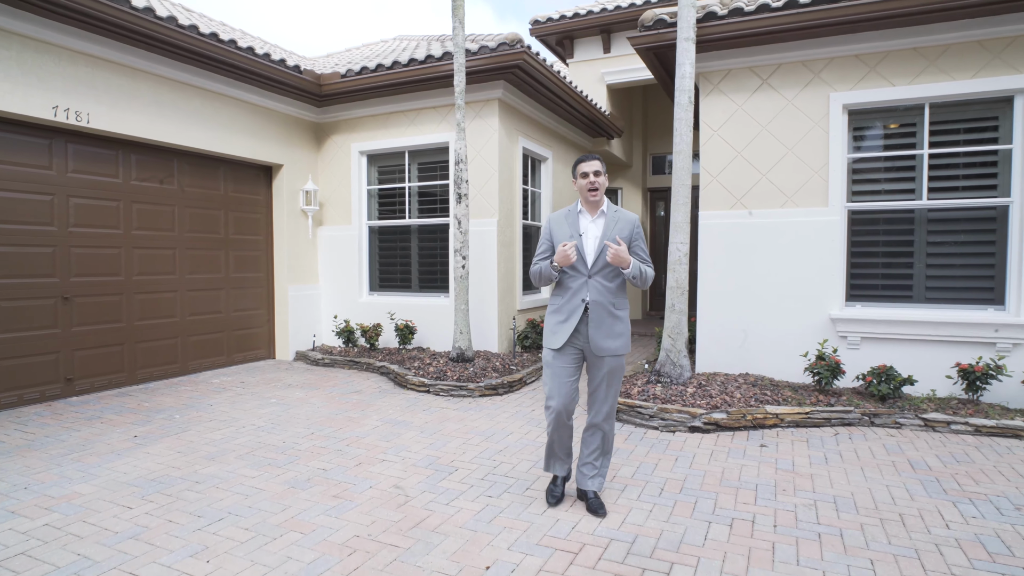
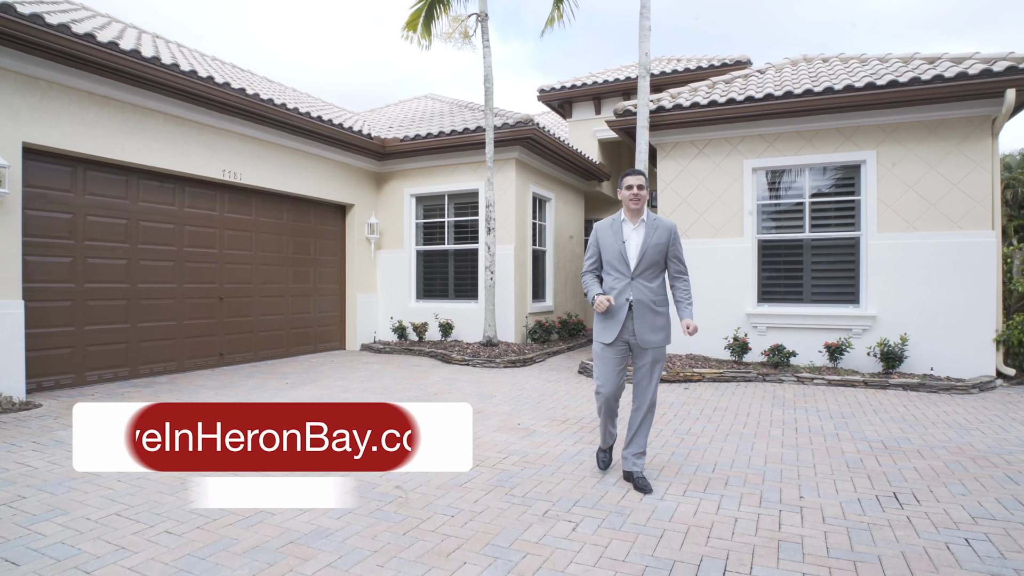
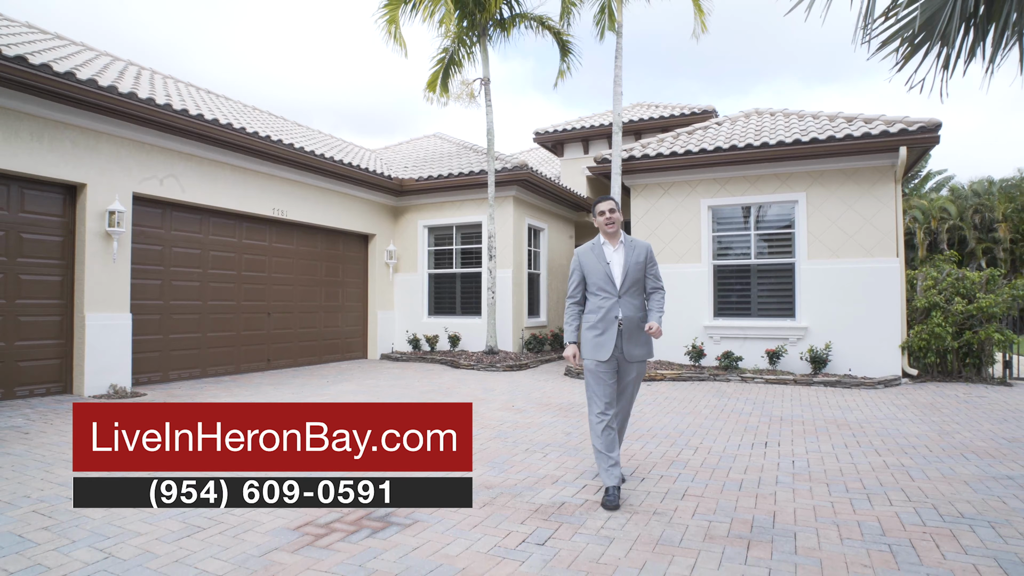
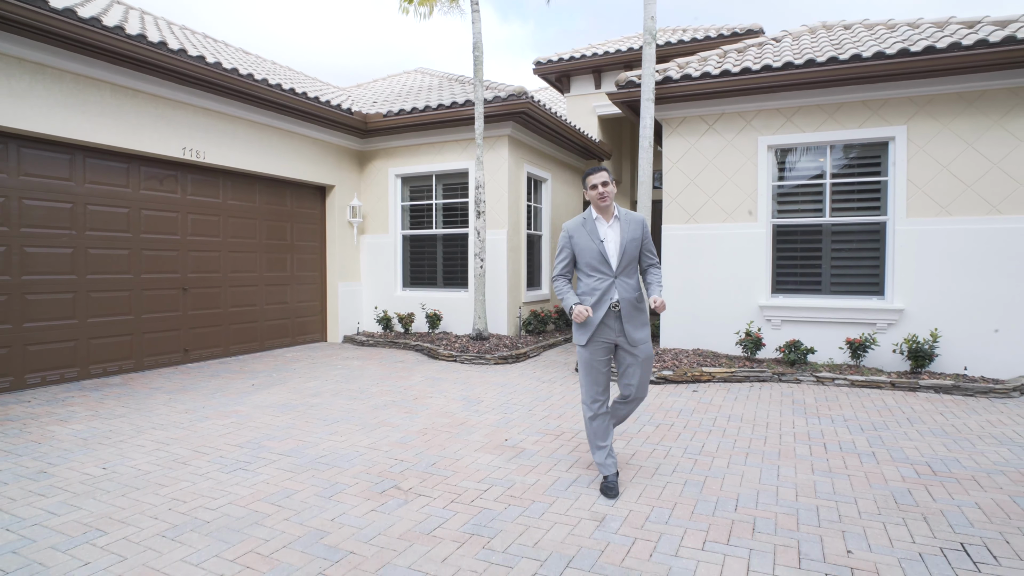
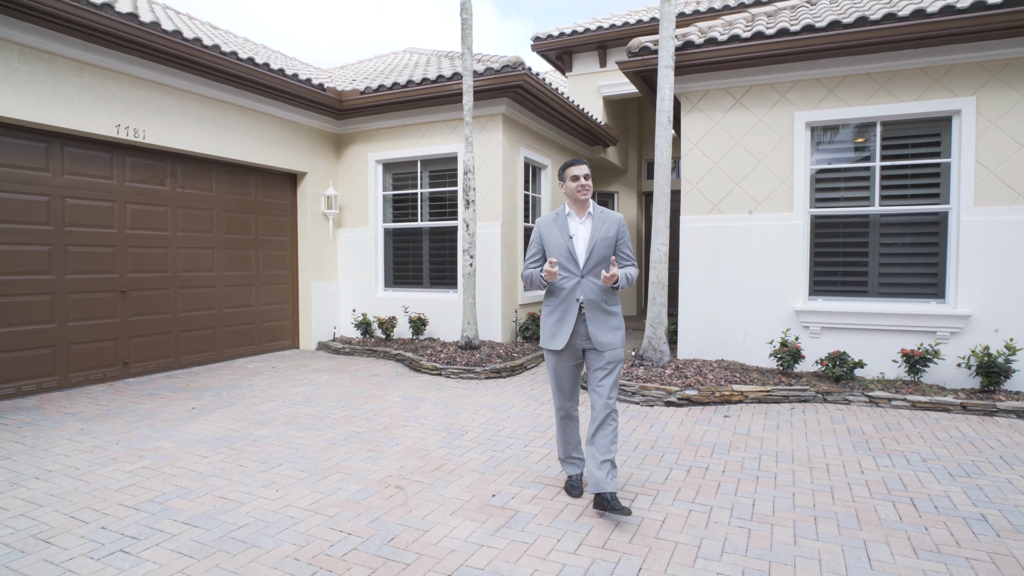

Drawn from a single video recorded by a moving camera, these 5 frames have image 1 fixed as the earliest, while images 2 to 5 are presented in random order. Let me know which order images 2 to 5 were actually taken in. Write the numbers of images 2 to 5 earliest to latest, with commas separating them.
5, 4, 2, 3
